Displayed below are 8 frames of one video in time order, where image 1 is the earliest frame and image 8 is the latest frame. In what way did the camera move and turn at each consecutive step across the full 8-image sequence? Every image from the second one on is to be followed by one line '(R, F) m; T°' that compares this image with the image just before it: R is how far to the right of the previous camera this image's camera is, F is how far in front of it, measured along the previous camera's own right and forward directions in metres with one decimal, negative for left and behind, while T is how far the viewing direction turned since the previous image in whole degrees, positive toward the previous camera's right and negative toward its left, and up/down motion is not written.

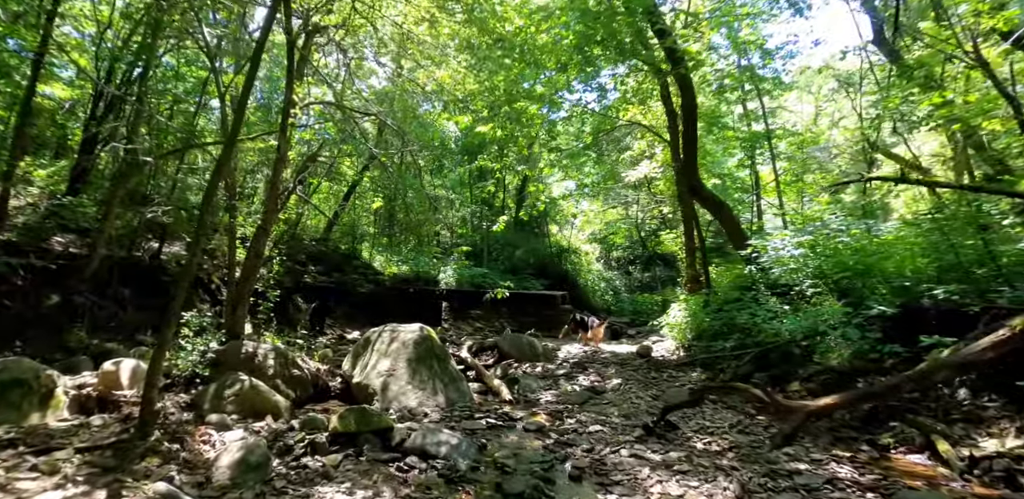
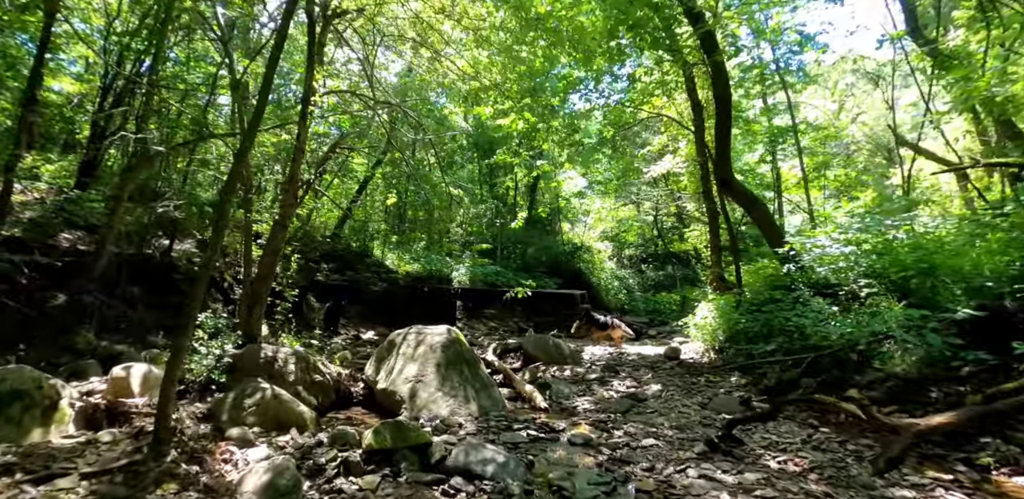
(-0.3, +0.4) m; -1°
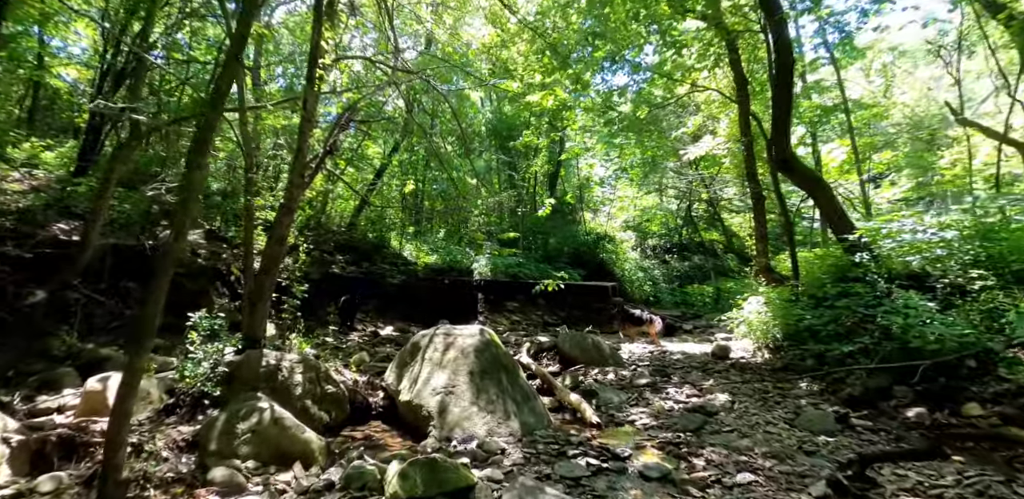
(-0.3, +0.8) m; -2°
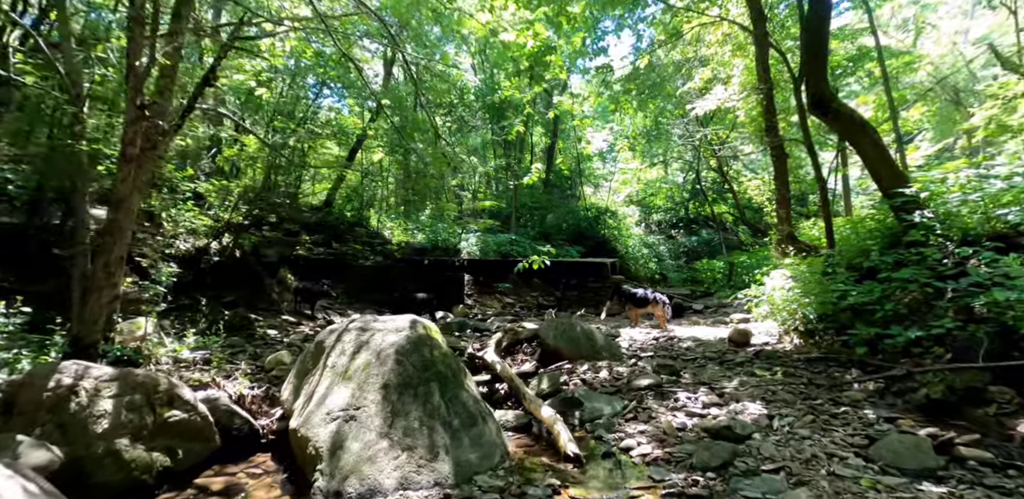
(+0.4, +1.5) m; -1°
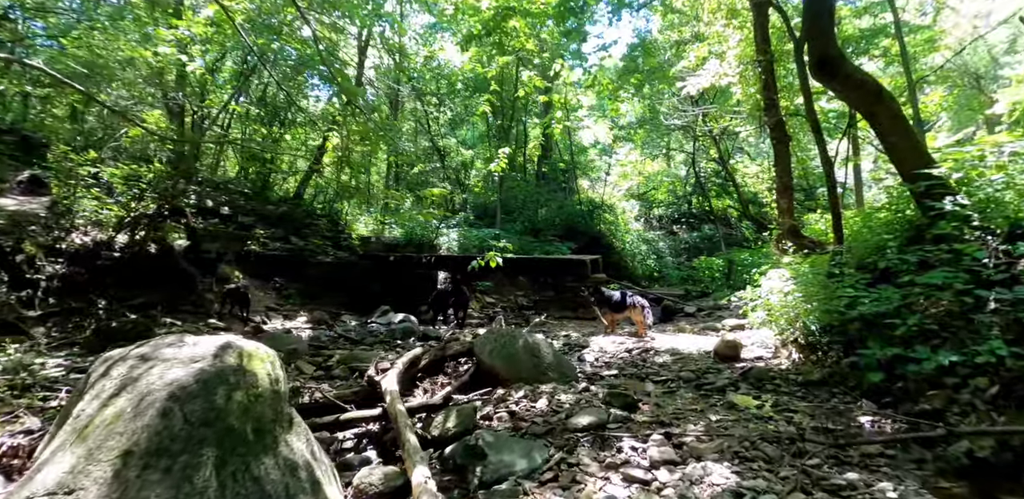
(+0.7, +1.1) m; -1°
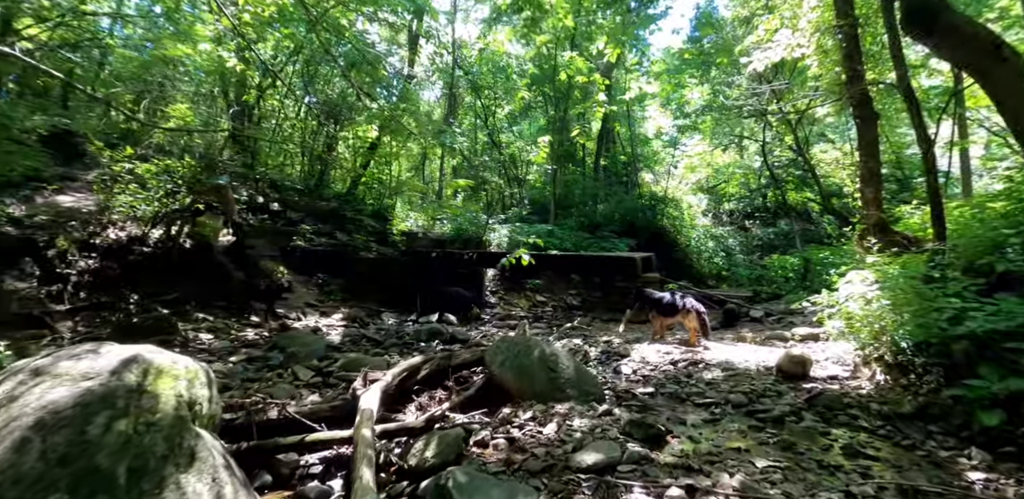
(+0.4, +0.6) m; -7°
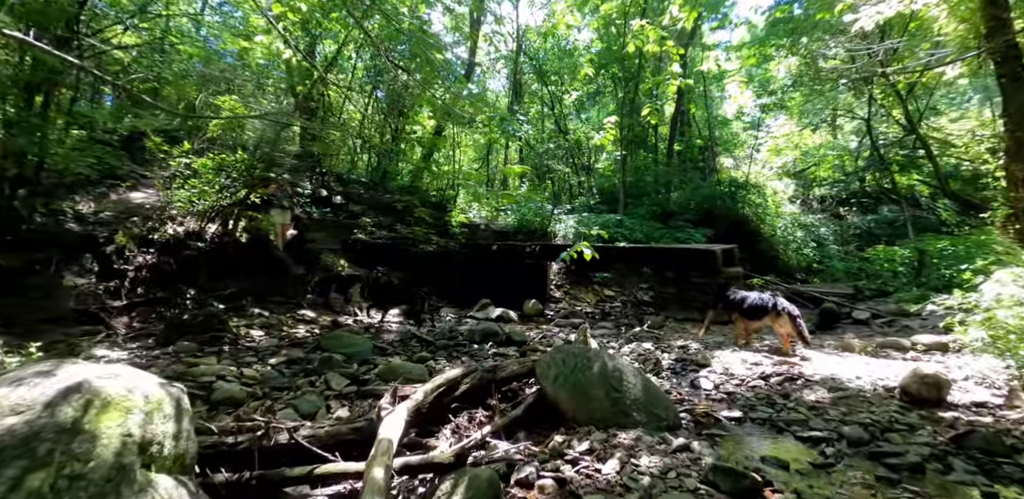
(+0.1, +0.6) m; -8°
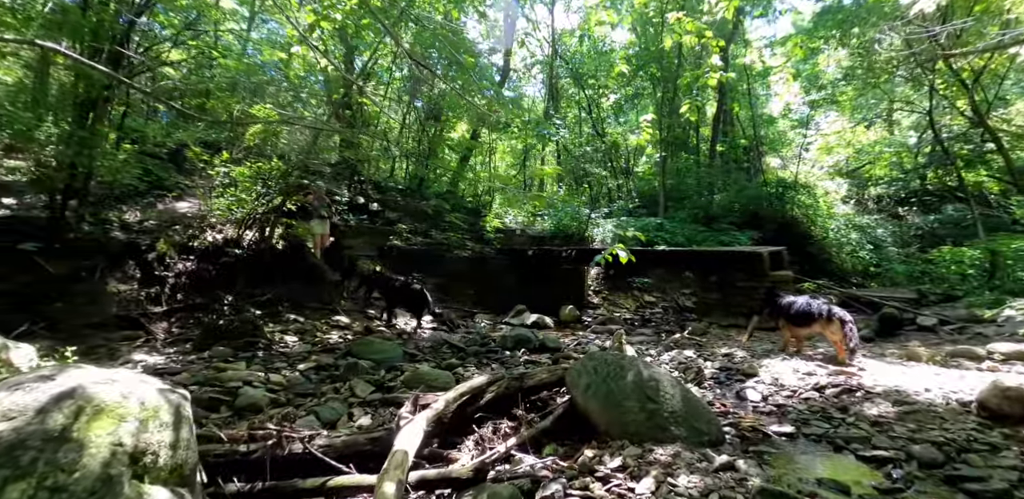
(+0.1, +0.2) m; -4°
